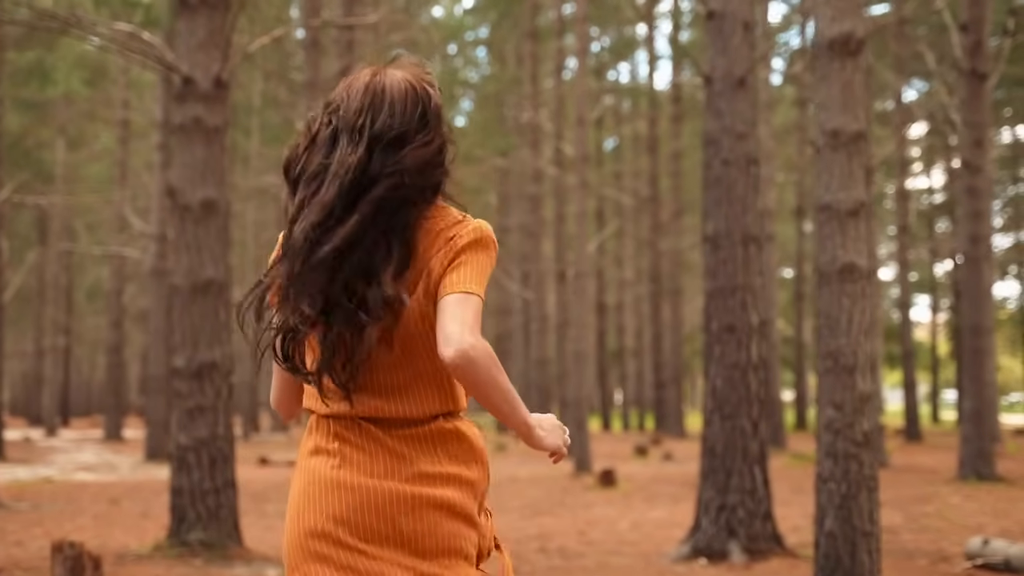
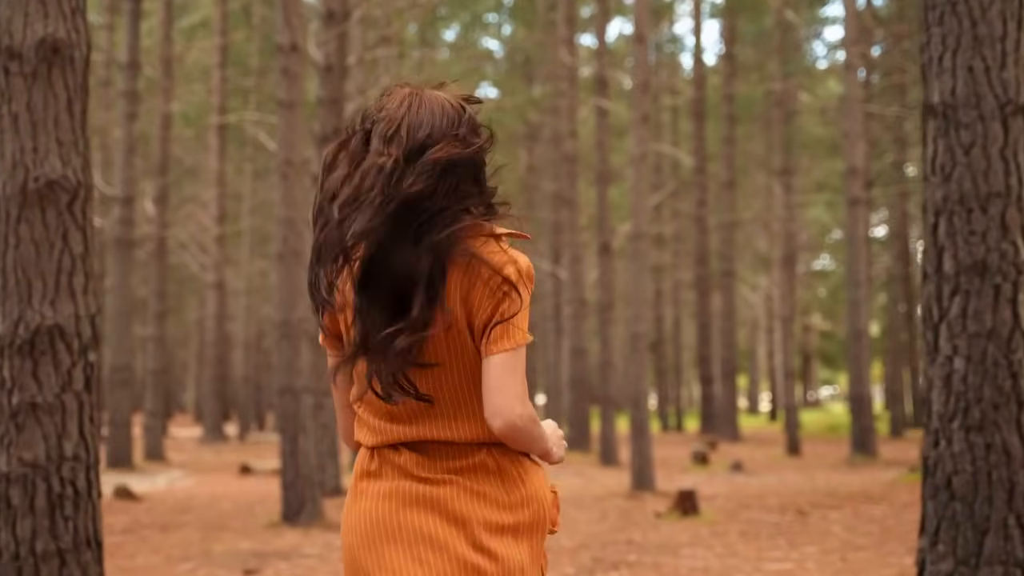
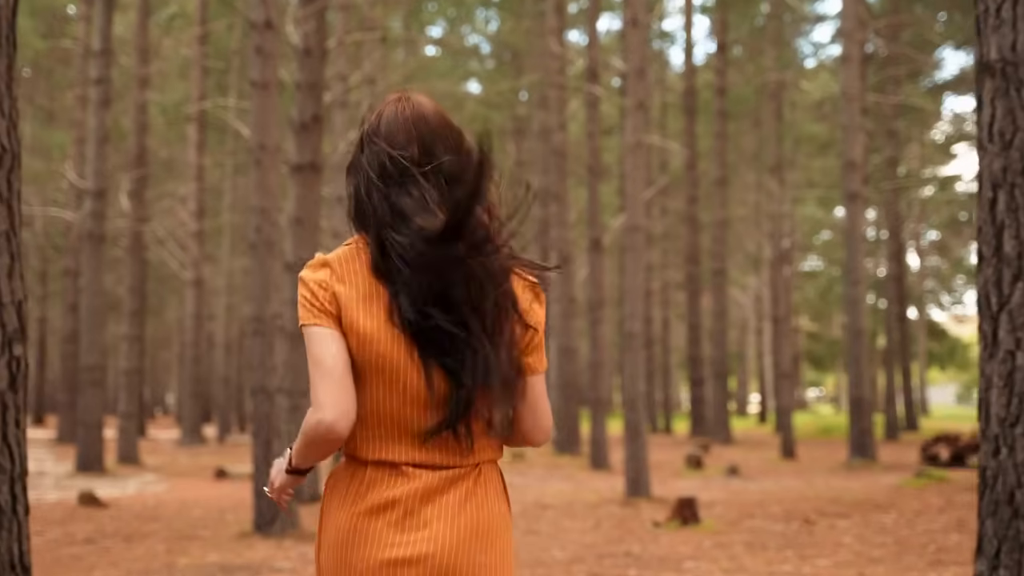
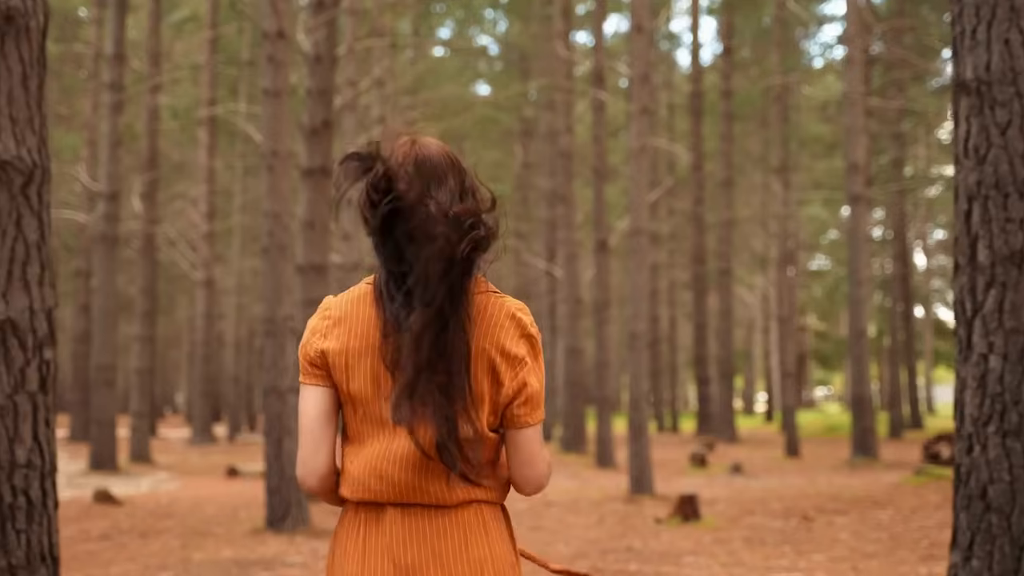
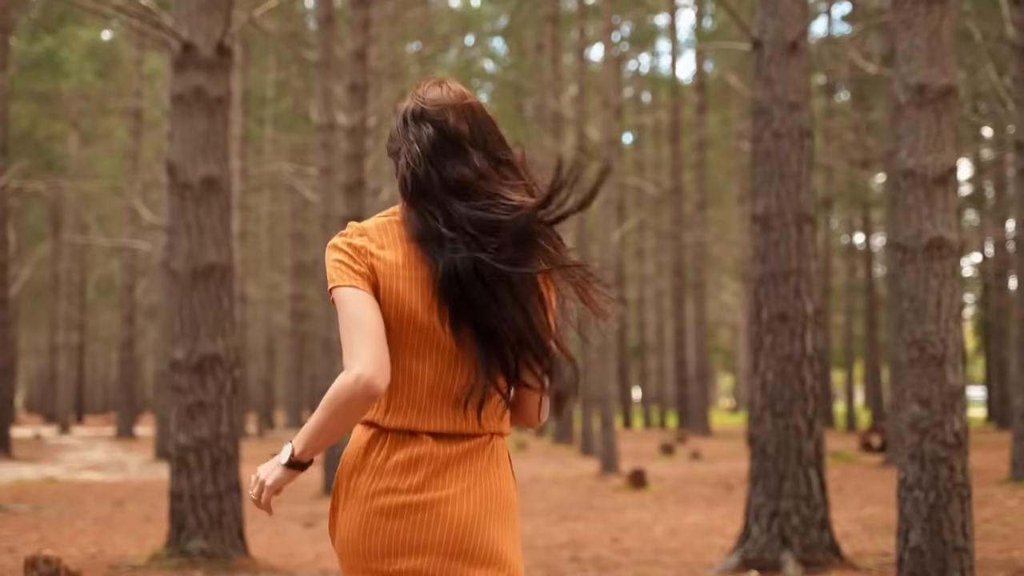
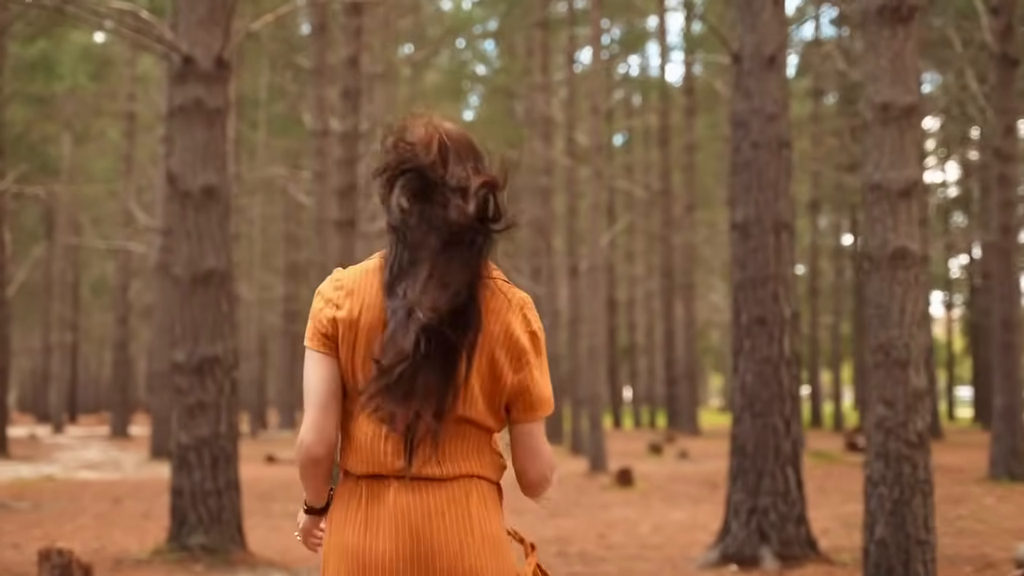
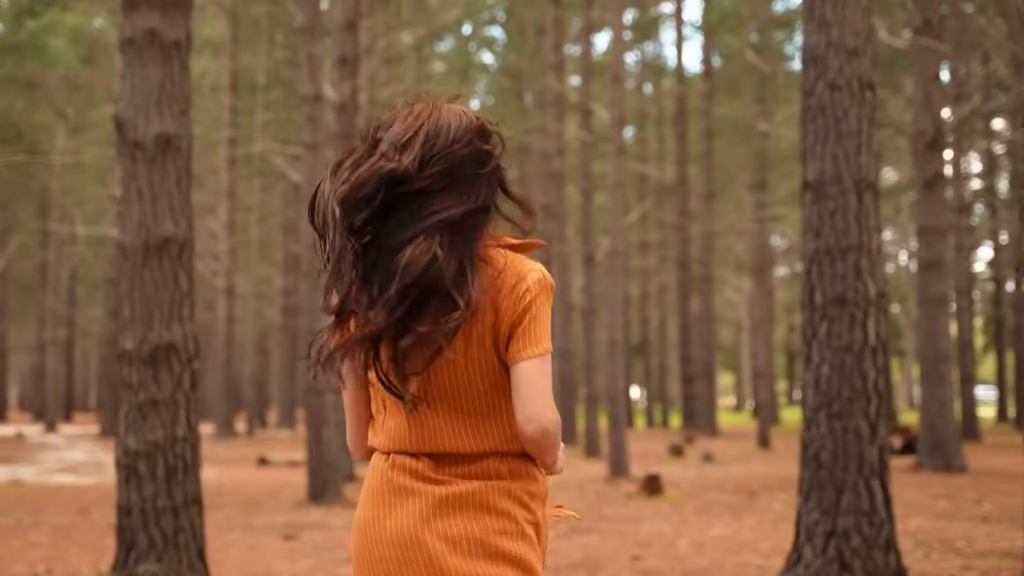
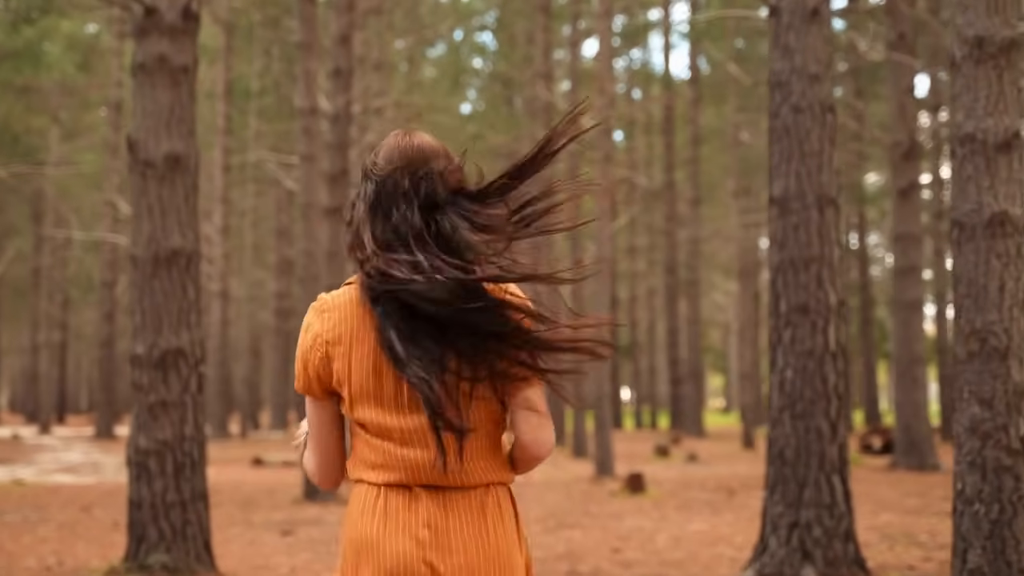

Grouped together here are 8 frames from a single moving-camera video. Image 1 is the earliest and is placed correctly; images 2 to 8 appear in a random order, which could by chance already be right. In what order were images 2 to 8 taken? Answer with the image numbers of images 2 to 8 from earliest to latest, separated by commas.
6, 5, 8, 7, 2, 4, 3
